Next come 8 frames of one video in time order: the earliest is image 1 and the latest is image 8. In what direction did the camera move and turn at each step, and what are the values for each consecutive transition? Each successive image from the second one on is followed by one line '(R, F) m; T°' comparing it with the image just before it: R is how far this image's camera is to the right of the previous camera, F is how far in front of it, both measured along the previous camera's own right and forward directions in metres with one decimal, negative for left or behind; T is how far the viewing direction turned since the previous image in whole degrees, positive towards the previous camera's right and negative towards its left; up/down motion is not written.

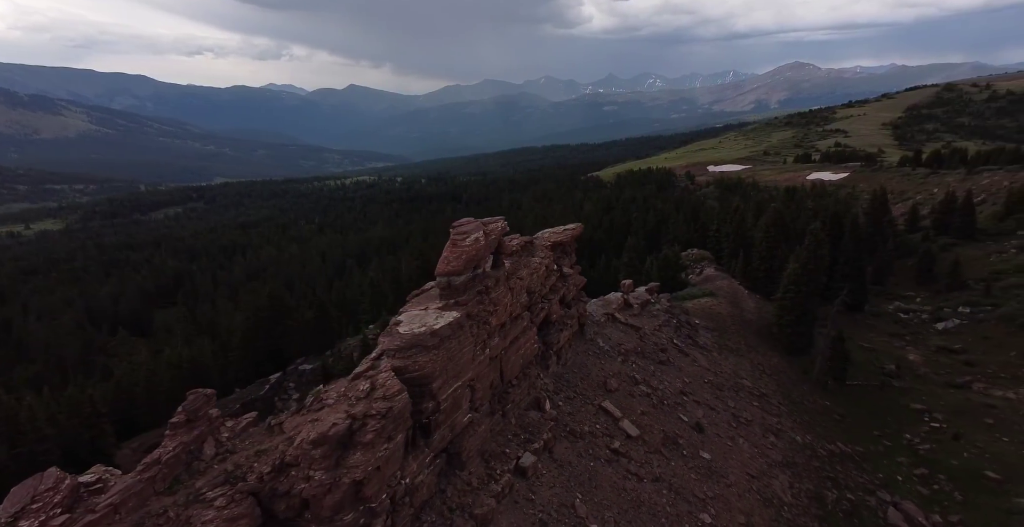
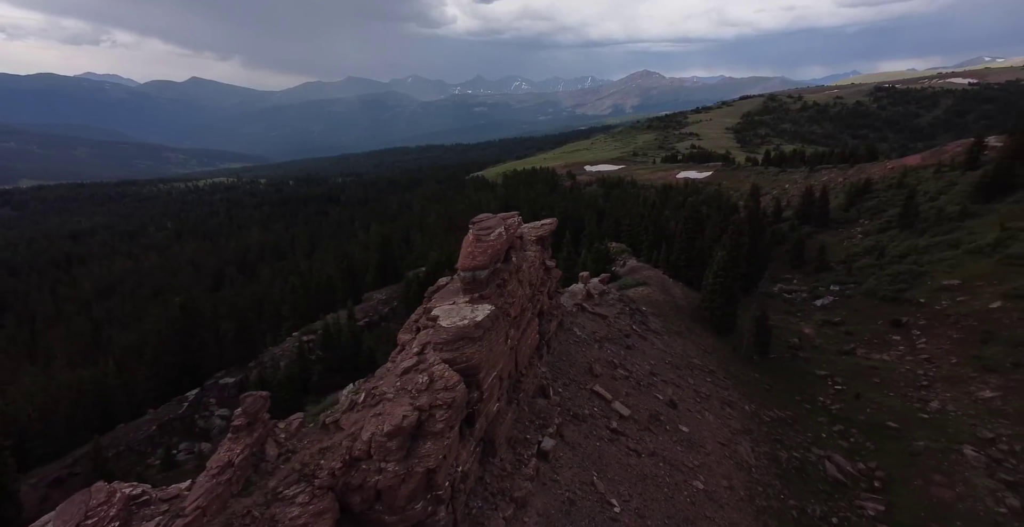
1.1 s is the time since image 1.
(-2.7, 0.0) m; +10°
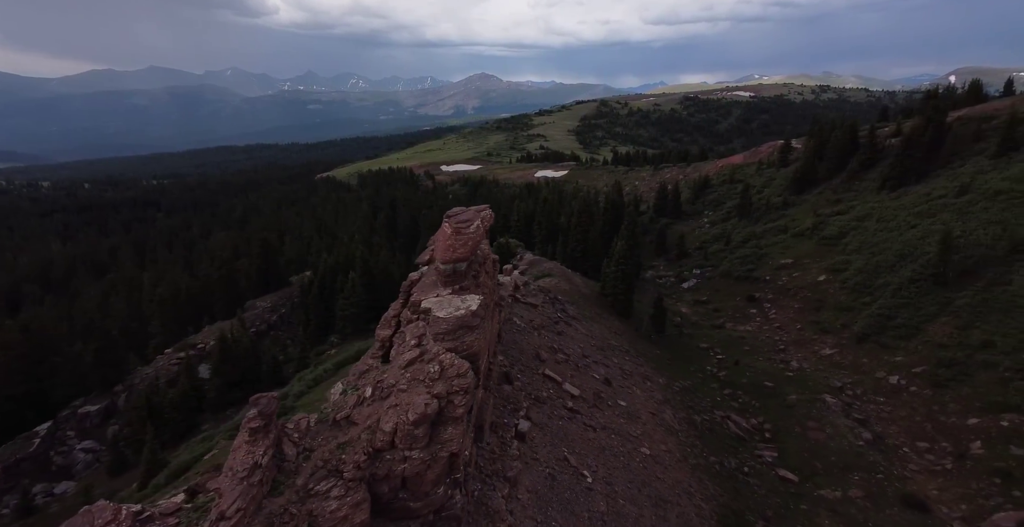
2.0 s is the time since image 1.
(-2.3, 0.0) m; +13°
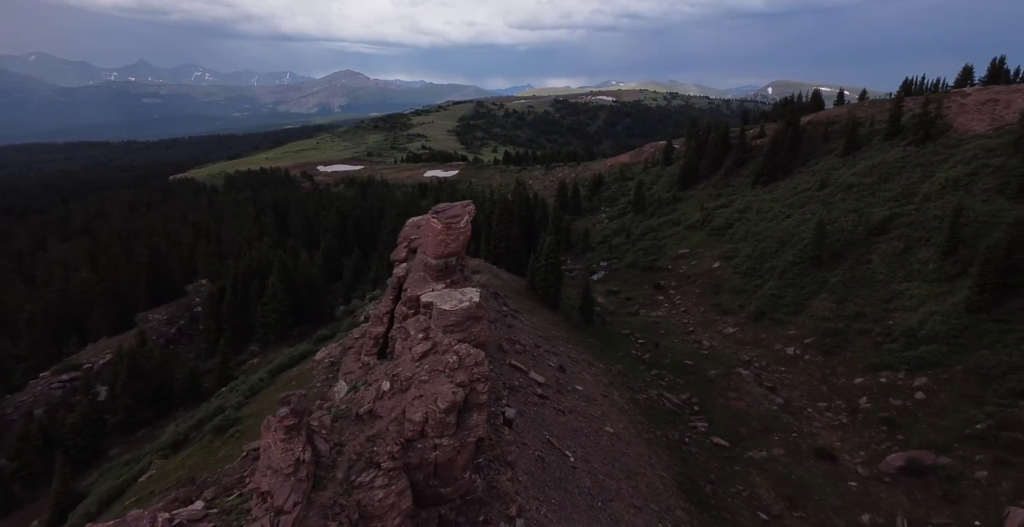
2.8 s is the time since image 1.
(-2.0, 0.0) m; +11°
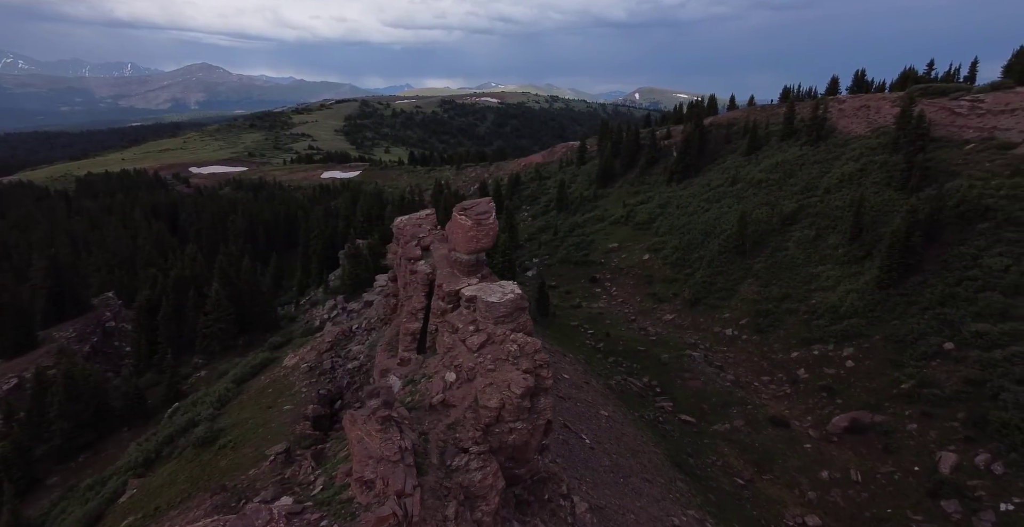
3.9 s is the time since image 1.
(-2.5, 0.0) m; +9°
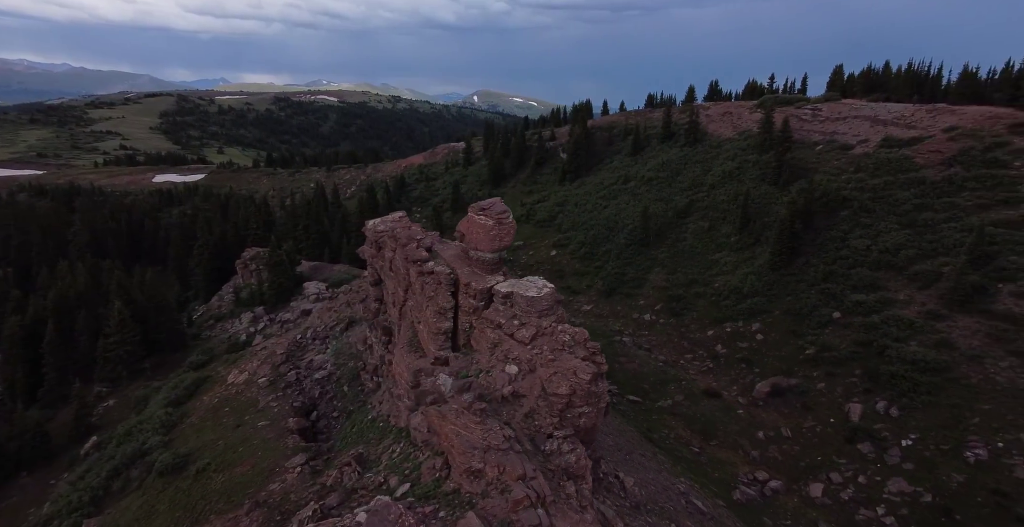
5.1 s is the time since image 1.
(-2.9, +0.1) m; +12°
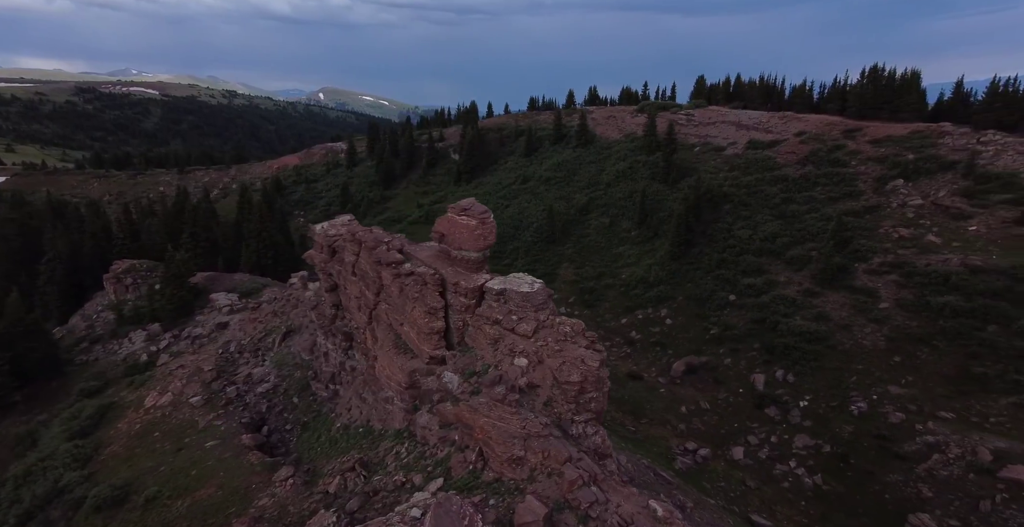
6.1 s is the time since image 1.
(-2.0, -0.1) m; +12°
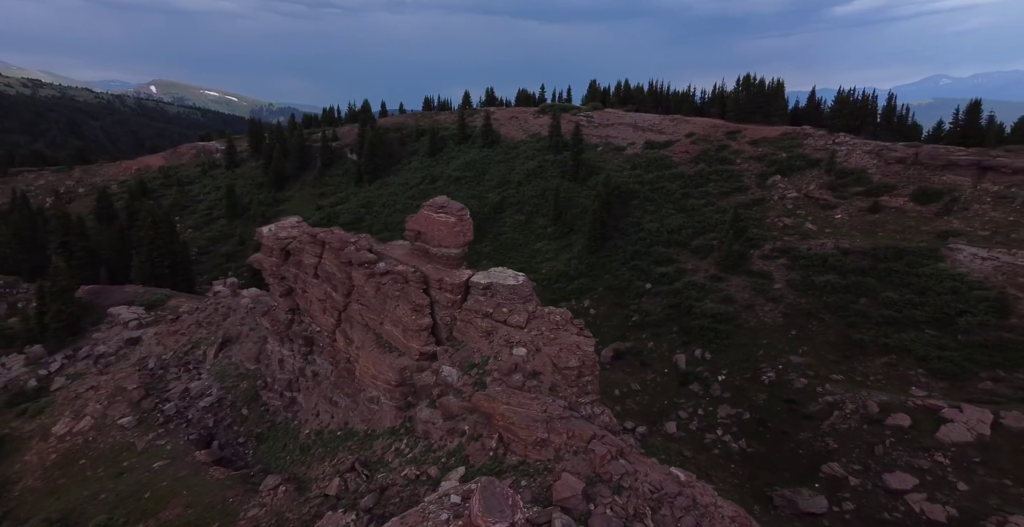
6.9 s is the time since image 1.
(-1.7, -0.1) m; +11°
